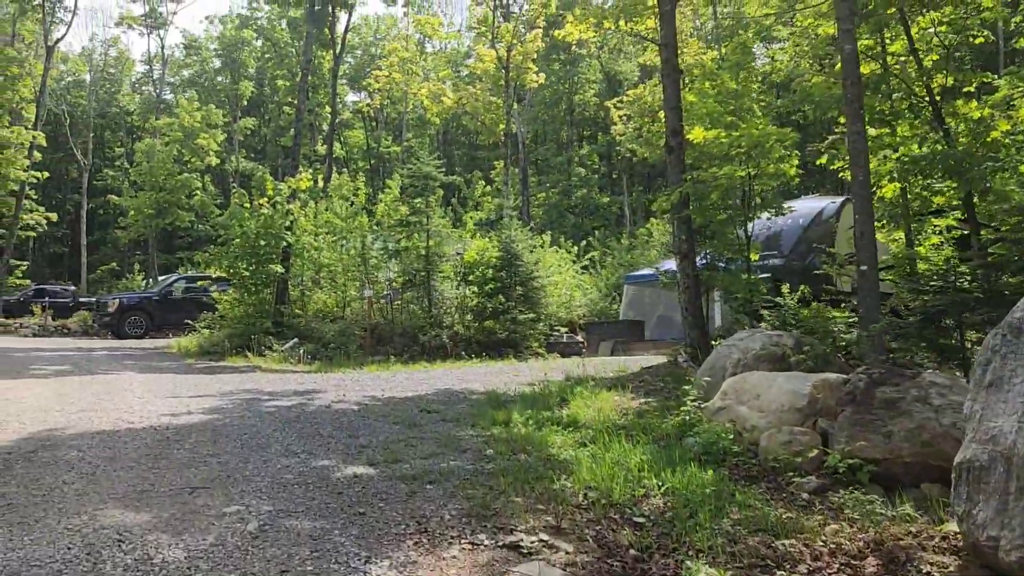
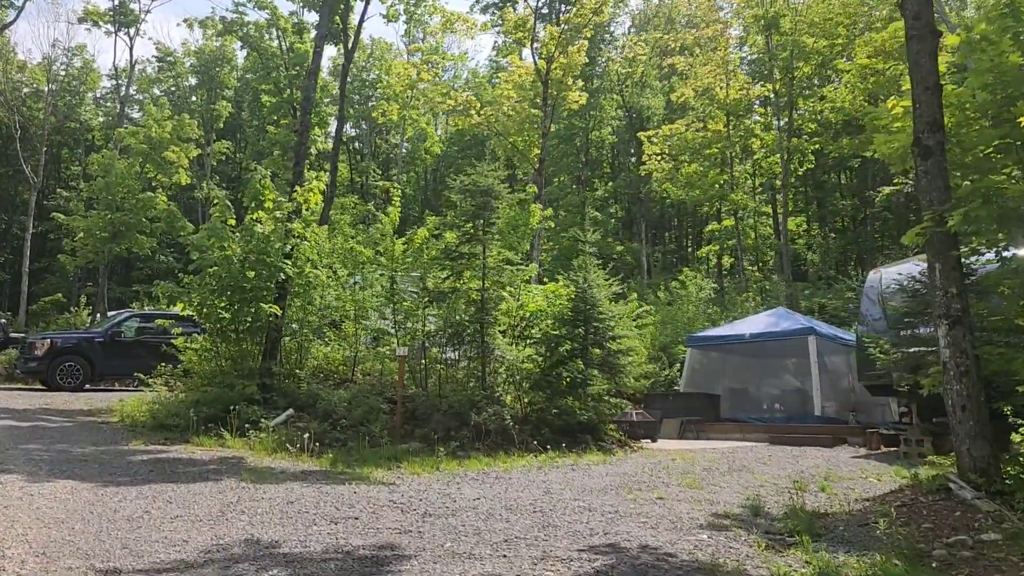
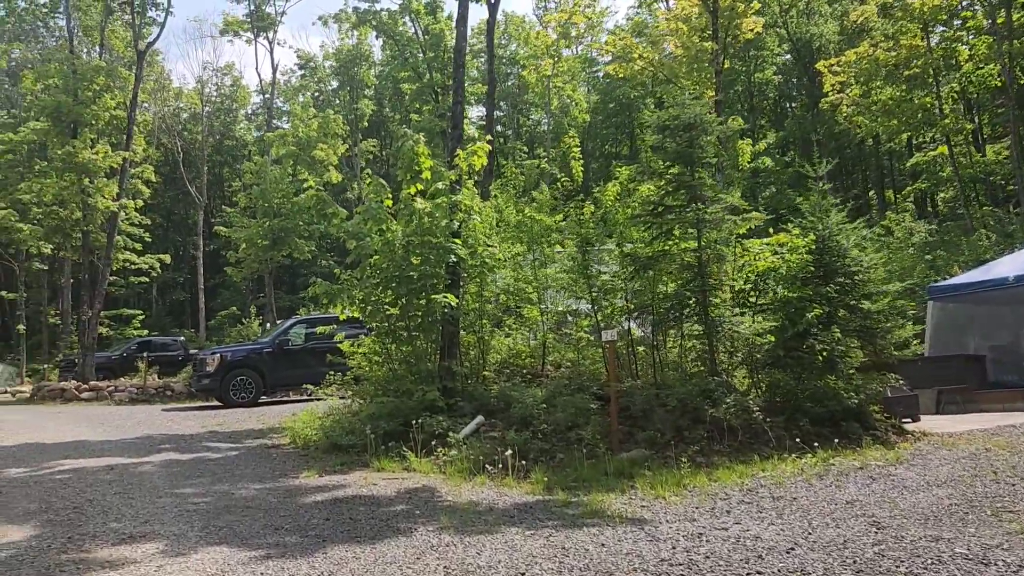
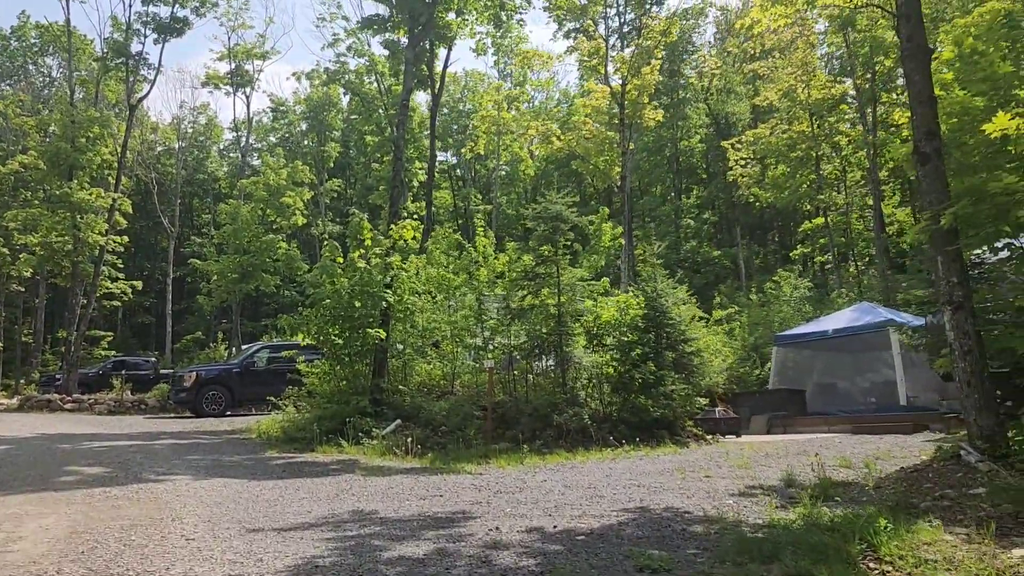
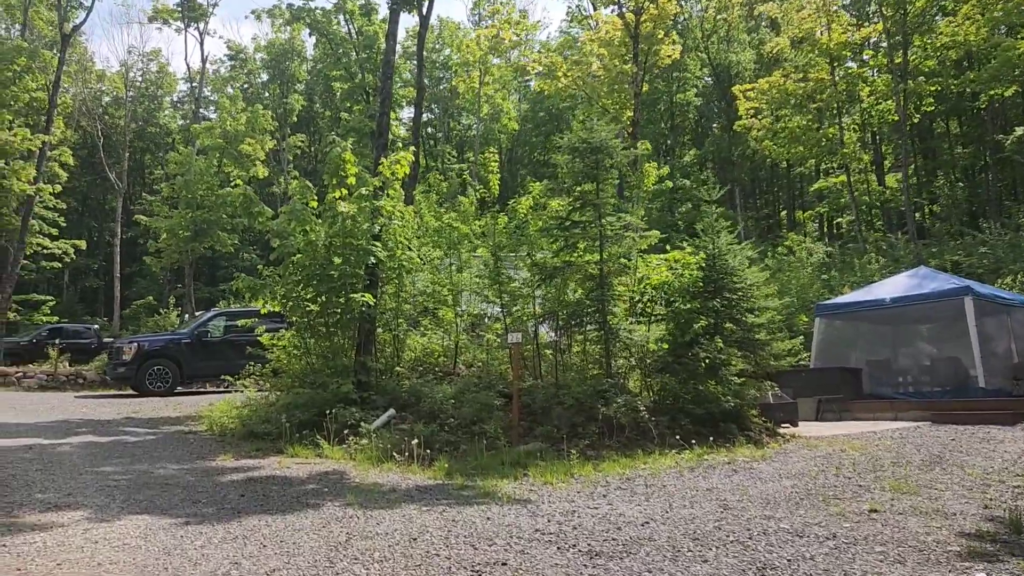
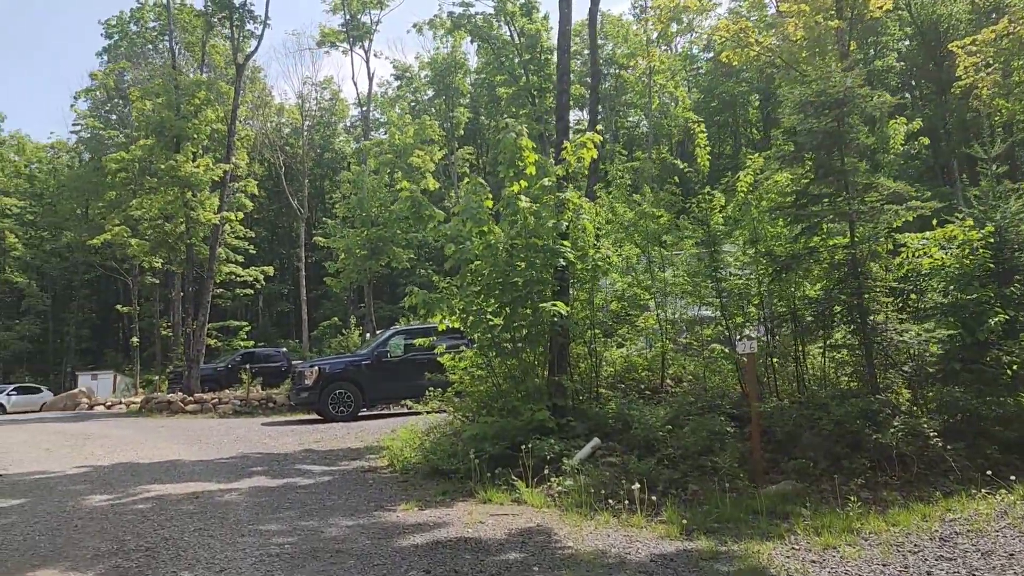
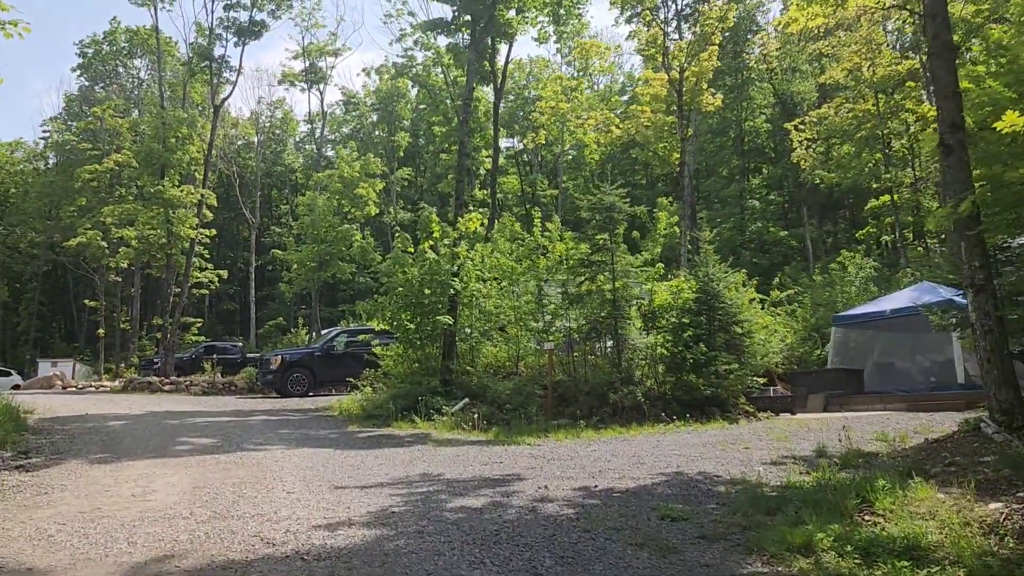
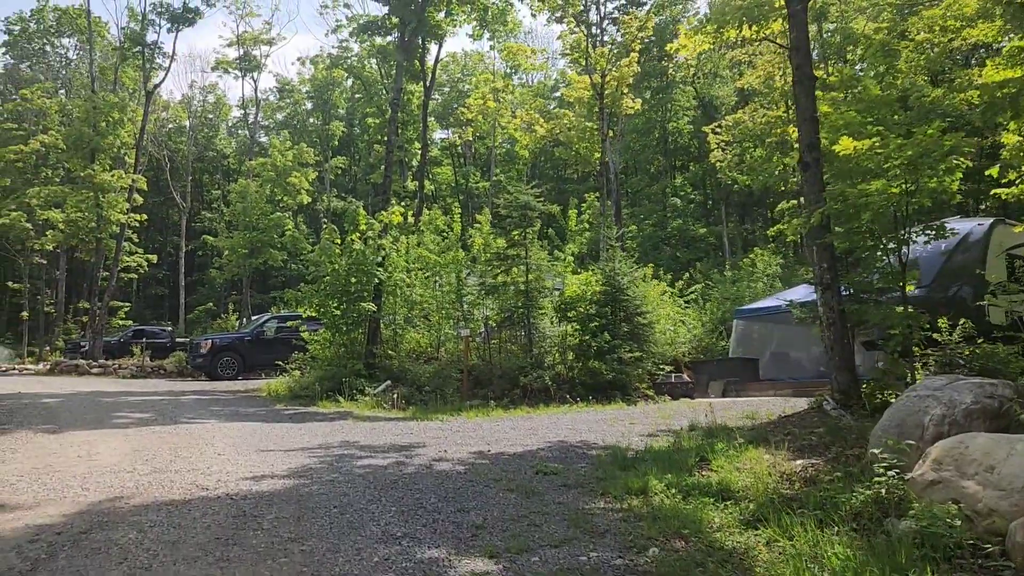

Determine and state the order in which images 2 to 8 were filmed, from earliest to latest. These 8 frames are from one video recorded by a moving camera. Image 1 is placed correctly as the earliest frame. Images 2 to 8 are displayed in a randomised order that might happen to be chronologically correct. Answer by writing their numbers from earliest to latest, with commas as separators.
8, 7, 4, 2, 5, 3, 6
